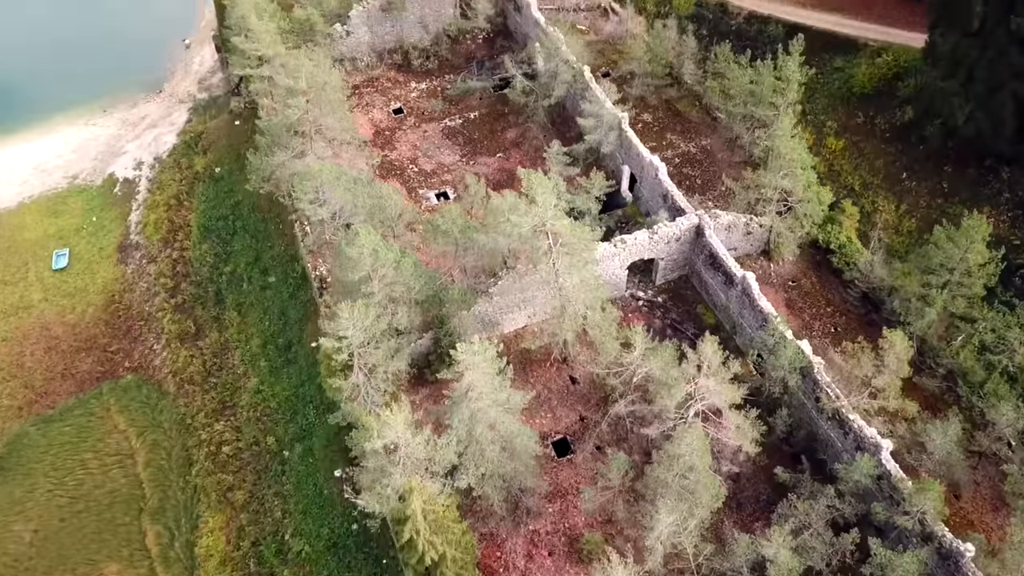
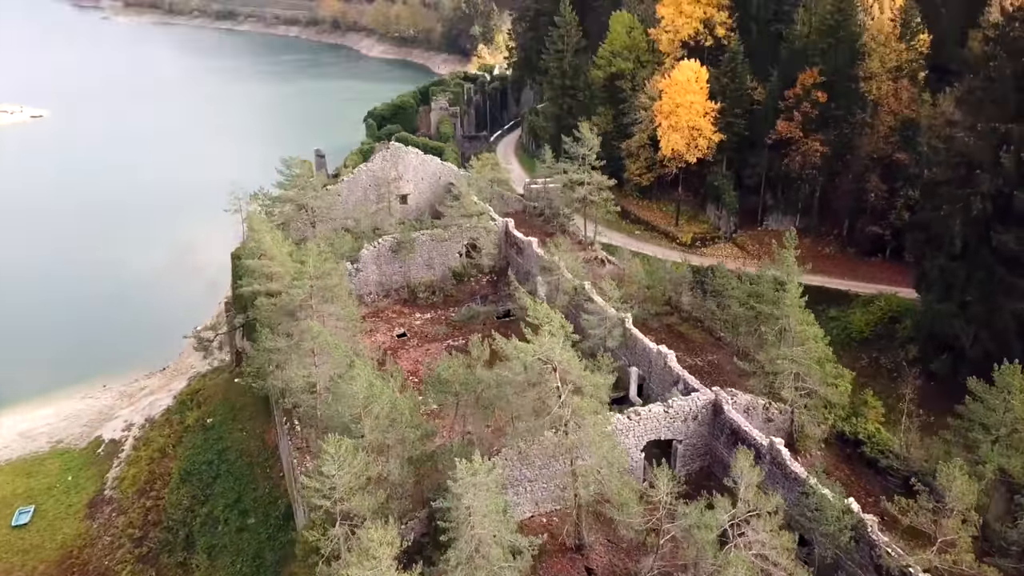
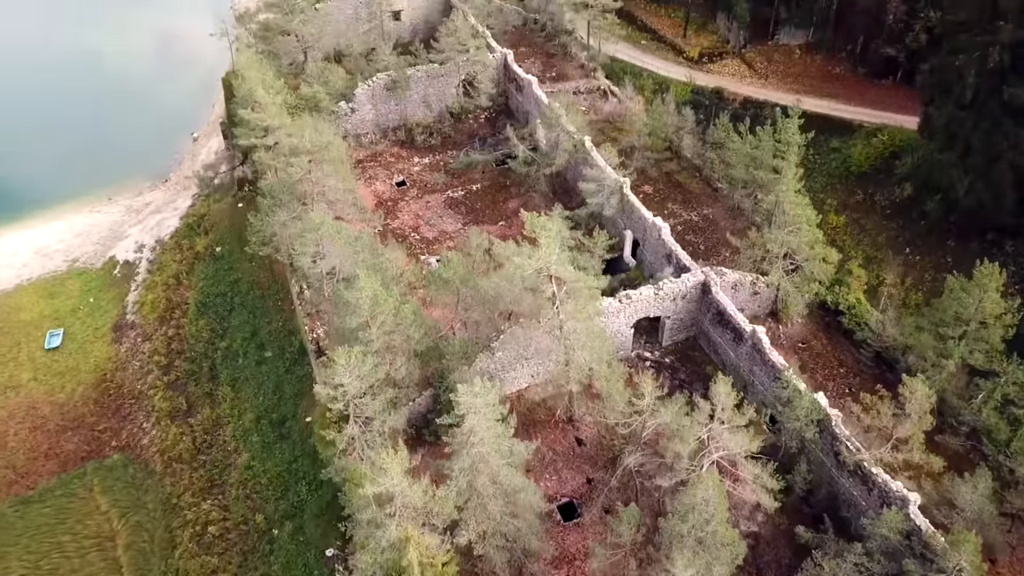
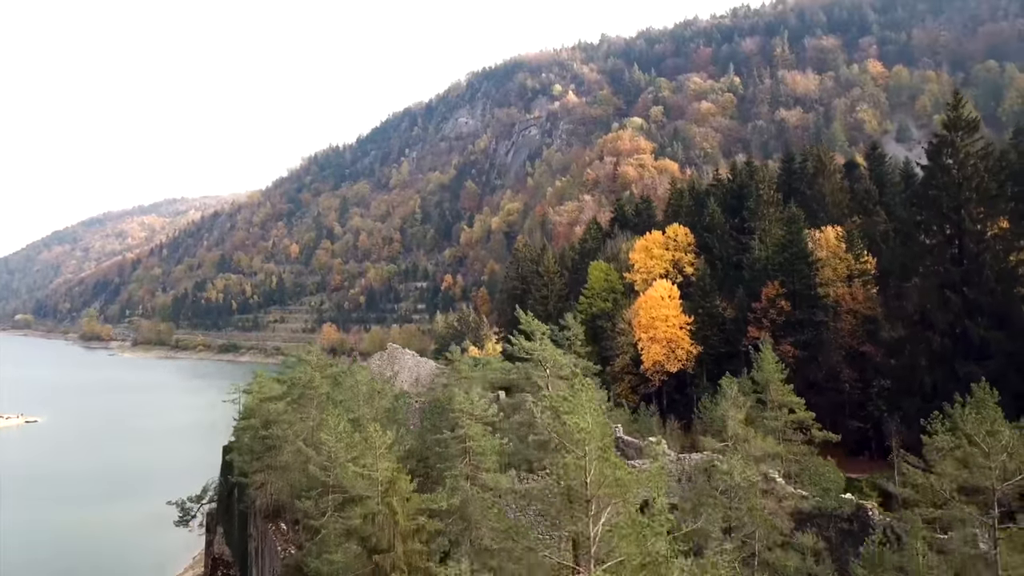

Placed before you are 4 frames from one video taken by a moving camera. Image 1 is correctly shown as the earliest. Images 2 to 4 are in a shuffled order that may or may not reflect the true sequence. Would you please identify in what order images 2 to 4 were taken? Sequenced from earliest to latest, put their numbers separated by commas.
3, 2, 4
